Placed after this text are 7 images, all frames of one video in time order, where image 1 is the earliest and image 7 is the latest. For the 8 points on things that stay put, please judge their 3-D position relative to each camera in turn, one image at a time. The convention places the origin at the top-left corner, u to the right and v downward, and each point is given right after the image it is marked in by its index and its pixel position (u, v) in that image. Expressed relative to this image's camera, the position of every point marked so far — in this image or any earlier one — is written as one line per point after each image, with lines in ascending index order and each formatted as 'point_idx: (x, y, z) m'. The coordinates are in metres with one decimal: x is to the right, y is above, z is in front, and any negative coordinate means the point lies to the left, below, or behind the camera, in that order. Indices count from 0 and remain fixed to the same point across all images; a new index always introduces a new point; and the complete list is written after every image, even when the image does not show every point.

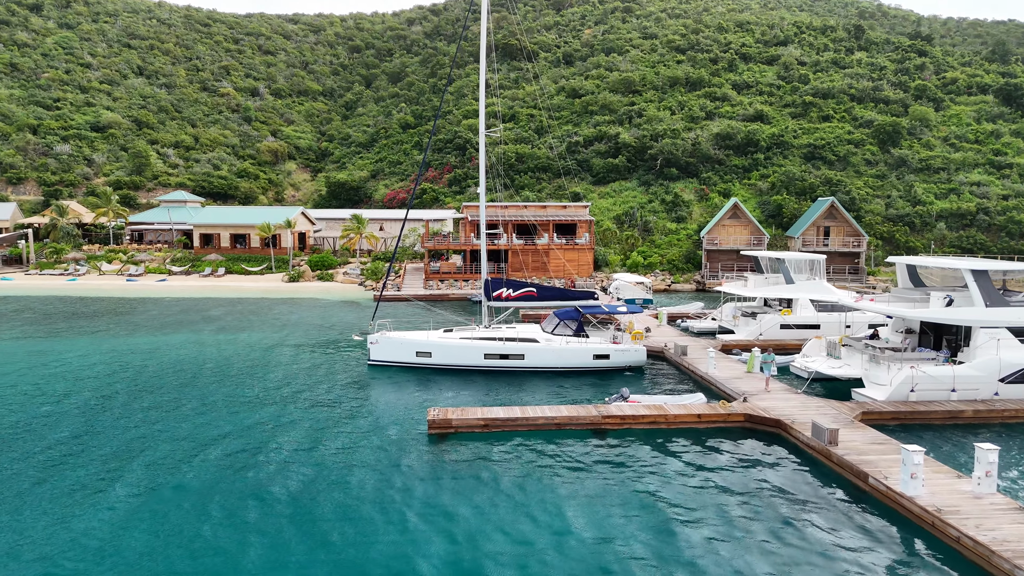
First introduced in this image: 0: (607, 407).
0: (+1.9, -2.3, +17.5) m
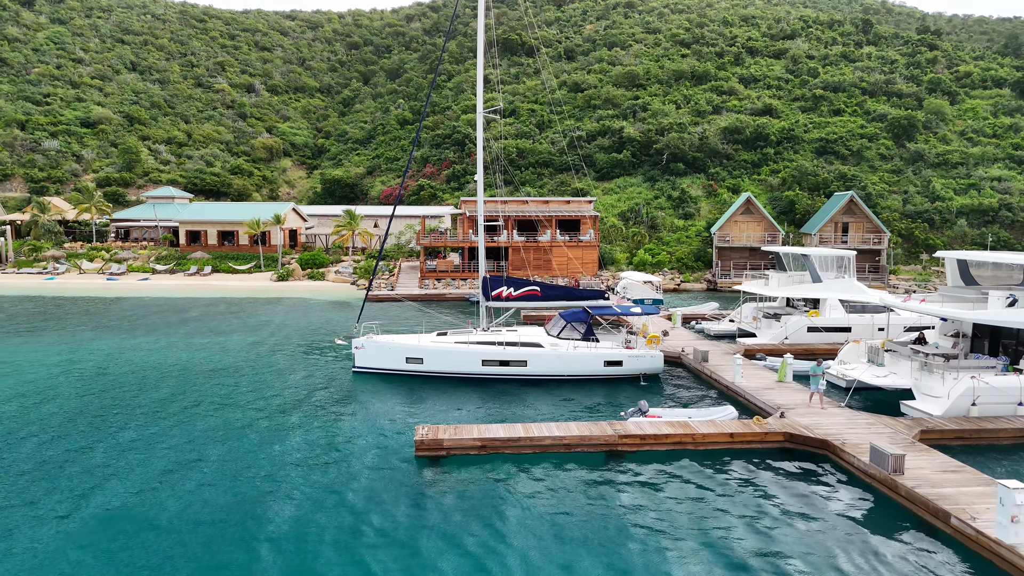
0: (+1.9, -2.3, +15.1) m
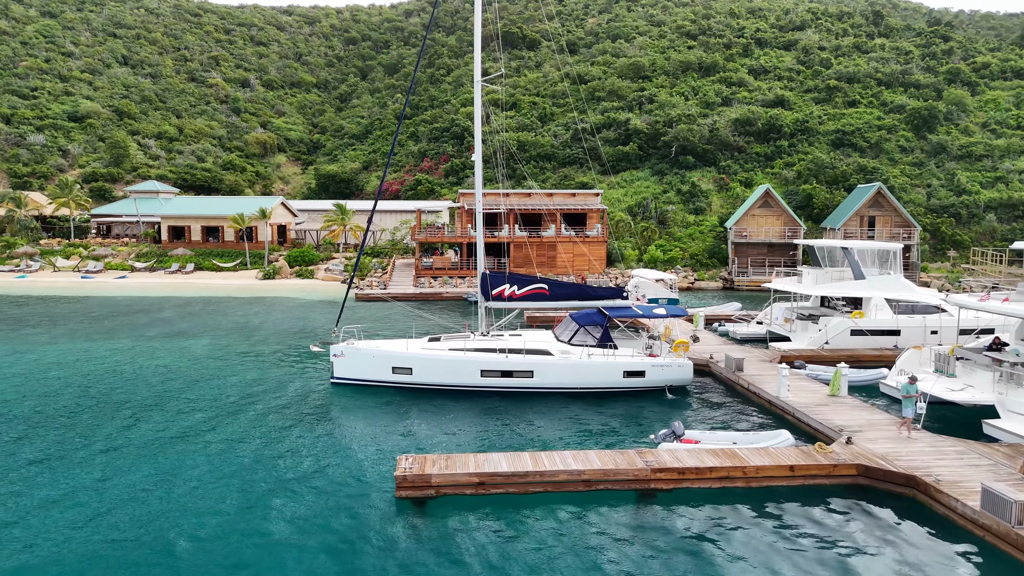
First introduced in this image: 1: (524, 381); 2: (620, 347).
0: (+2.0, -2.3, +12.2) m
1: (+0.2, -1.8, +17.3) m
2: (+2.2, -1.2, +18.2) m
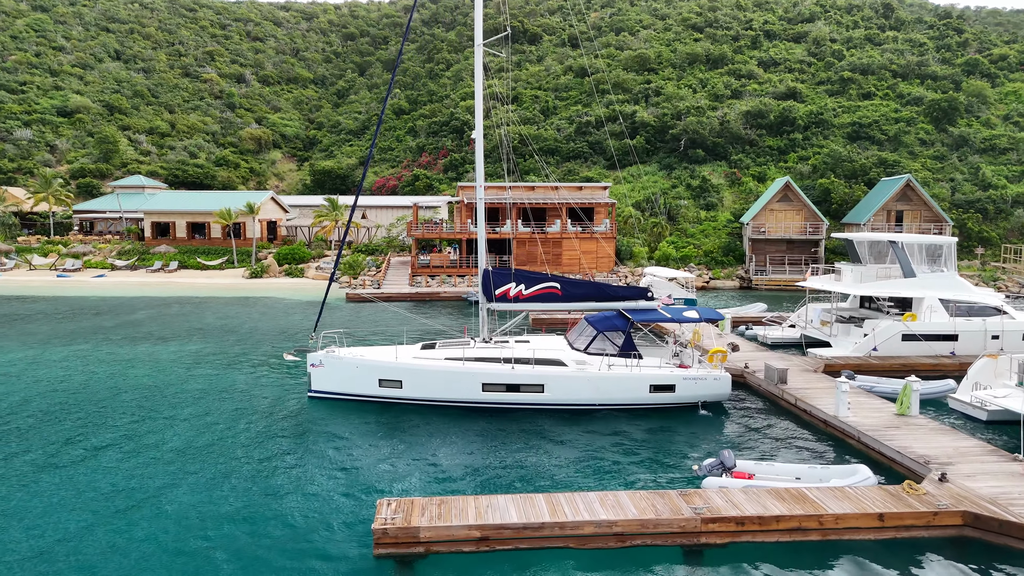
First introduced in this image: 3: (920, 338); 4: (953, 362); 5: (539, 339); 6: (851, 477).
0: (+2.1, -2.3, +9.7) m
1: (+0.4, -1.8, +14.8) m
2: (+2.3, -1.2, +15.7) m
3: (+8.7, -1.1, +18.9) m
4: (+9.0, -1.5, +18.2) m
5: (+0.5, -0.9, +16.4) m
6: (+4.0, -2.2, +10.5) m
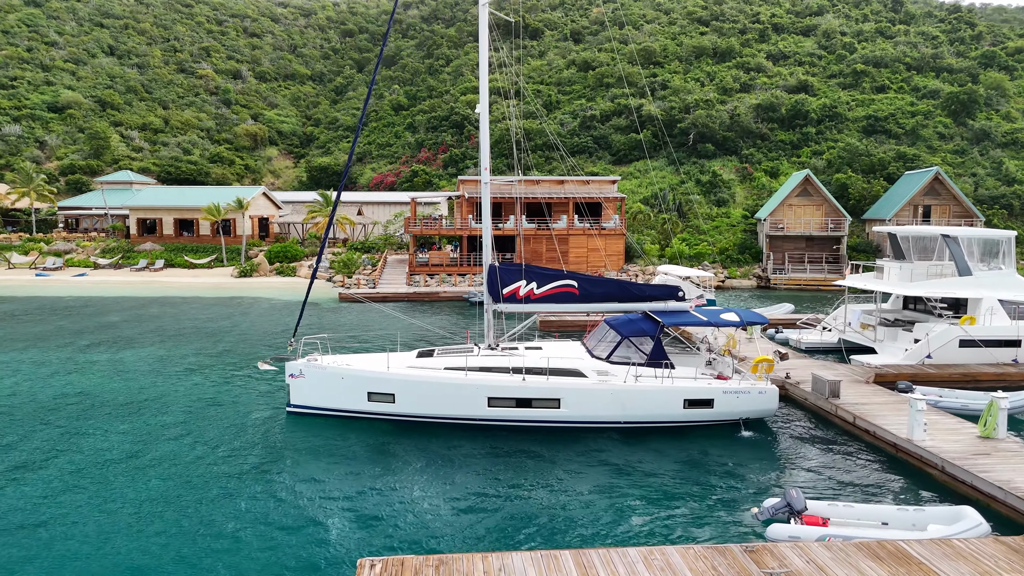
0: (+2.2, -2.2, +7.6) m
1: (+0.5, -1.7, +12.7) m
2: (+2.5, -1.2, +13.6) m
3: (+8.8, -1.1, +16.8) m
4: (+9.2, -1.5, +16.1) m
5: (+0.7, -0.9, +14.3) m
6: (+4.1, -2.2, +8.4) m
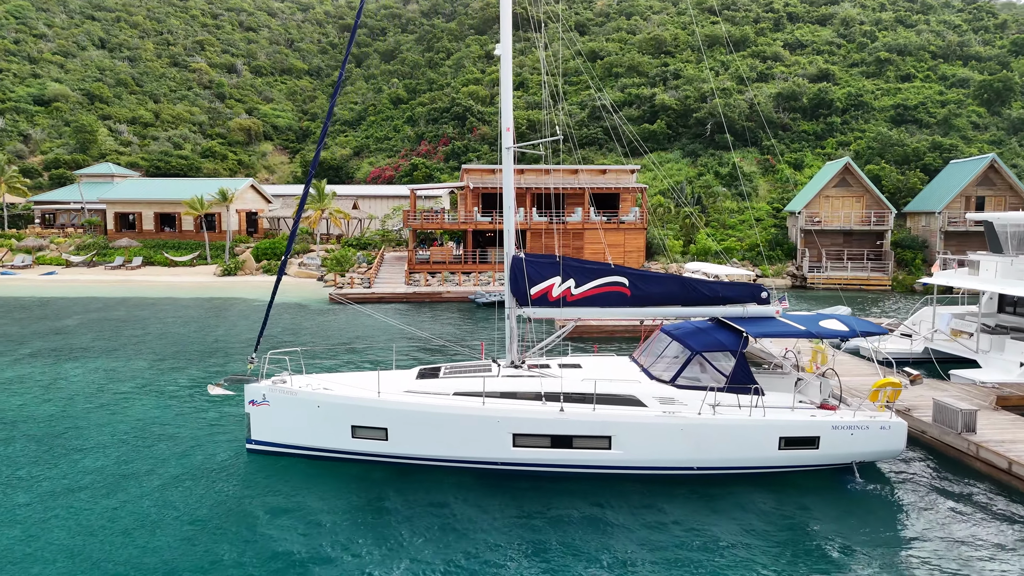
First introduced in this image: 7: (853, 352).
0: (+2.6, -2.2, +4.3) m
1: (+0.9, -1.7, +9.4) m
2: (+2.8, -1.2, +10.3) m
3: (+9.2, -1.0, +13.5) m
4: (+9.5, -1.5, +12.8) m
5: (+1.0, -0.9, +11.0) m
6: (+4.5, -2.2, +5.1) m
7: (+6.6, -1.3, +17.2) m
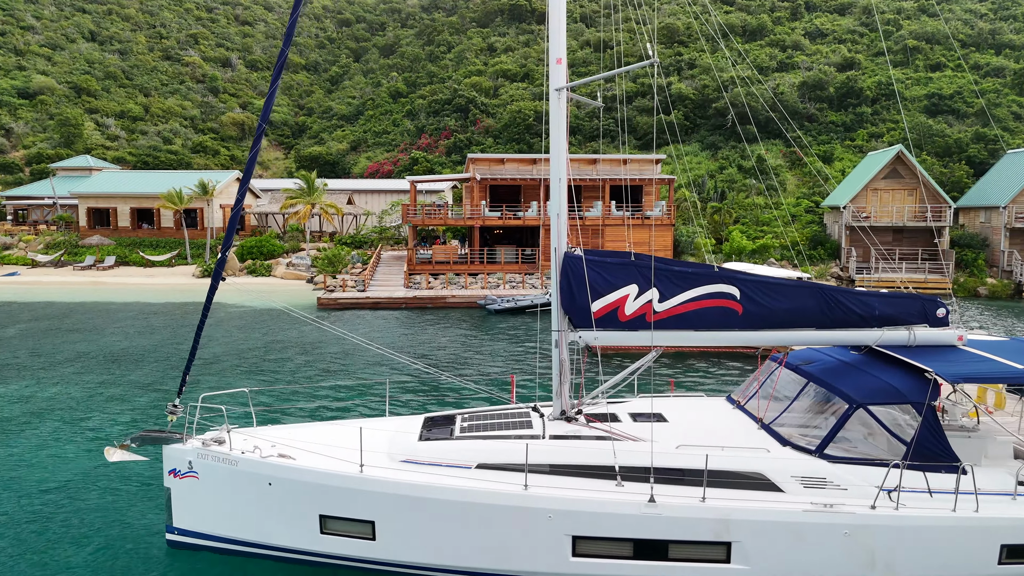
0: (+3.0, -2.3, +0.8) m
1: (+1.3, -1.8, +5.9) m
2: (+3.2, -1.3, +6.8) m
3: (+9.6, -1.2, +10.1) m
4: (+9.9, -1.6, +9.3) m
5: (+1.4, -1.0, +7.5) m
6: (+4.9, -2.3, +1.6) m
7: (+7.0, -1.4, +13.8) m
